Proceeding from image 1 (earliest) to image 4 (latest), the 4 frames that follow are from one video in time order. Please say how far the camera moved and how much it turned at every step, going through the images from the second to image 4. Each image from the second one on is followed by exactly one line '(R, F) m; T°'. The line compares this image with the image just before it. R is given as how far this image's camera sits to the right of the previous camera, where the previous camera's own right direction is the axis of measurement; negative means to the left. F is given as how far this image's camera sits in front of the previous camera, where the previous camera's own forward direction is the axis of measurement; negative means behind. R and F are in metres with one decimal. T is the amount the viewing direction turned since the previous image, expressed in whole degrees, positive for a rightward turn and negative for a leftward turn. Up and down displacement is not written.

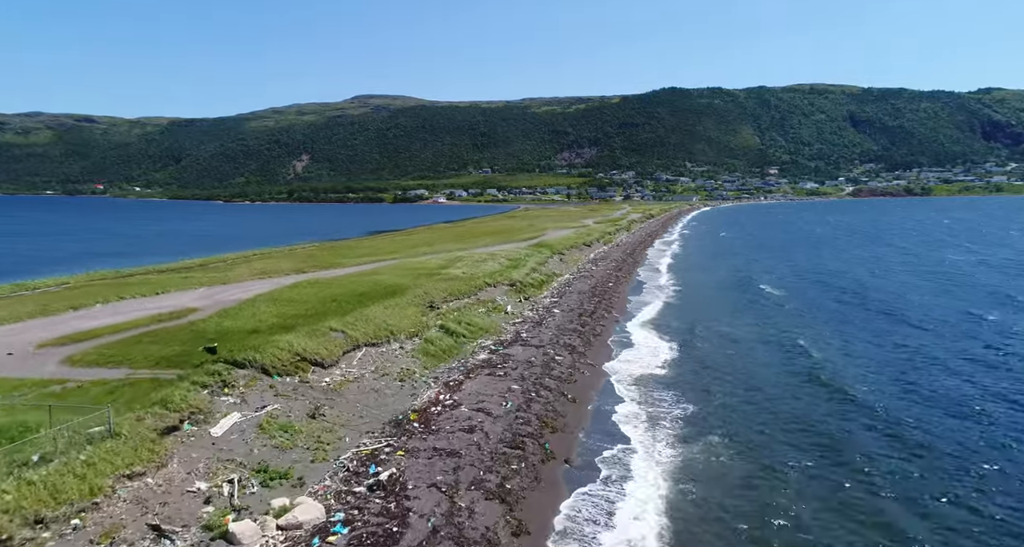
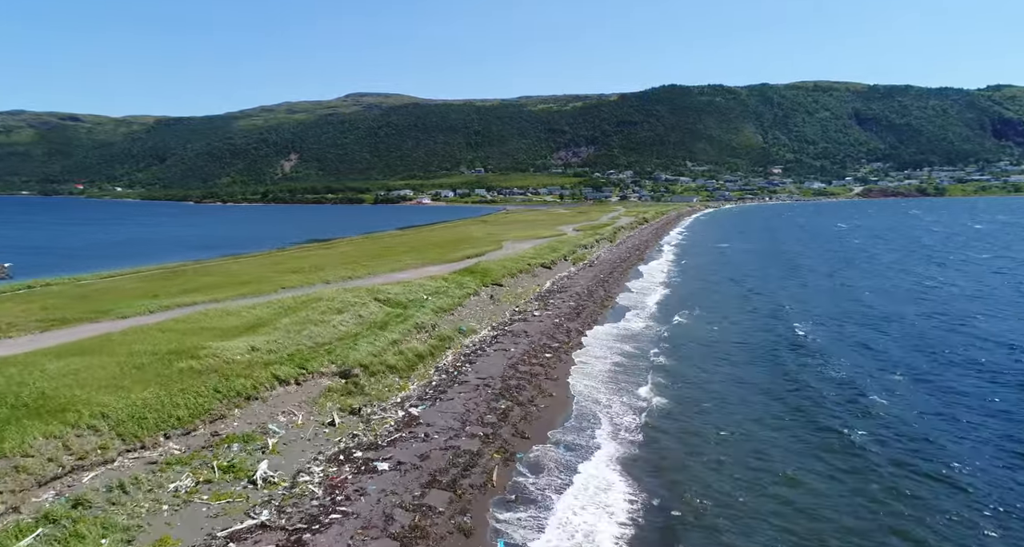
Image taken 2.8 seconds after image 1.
(+5.0, +19.0) m; 0°
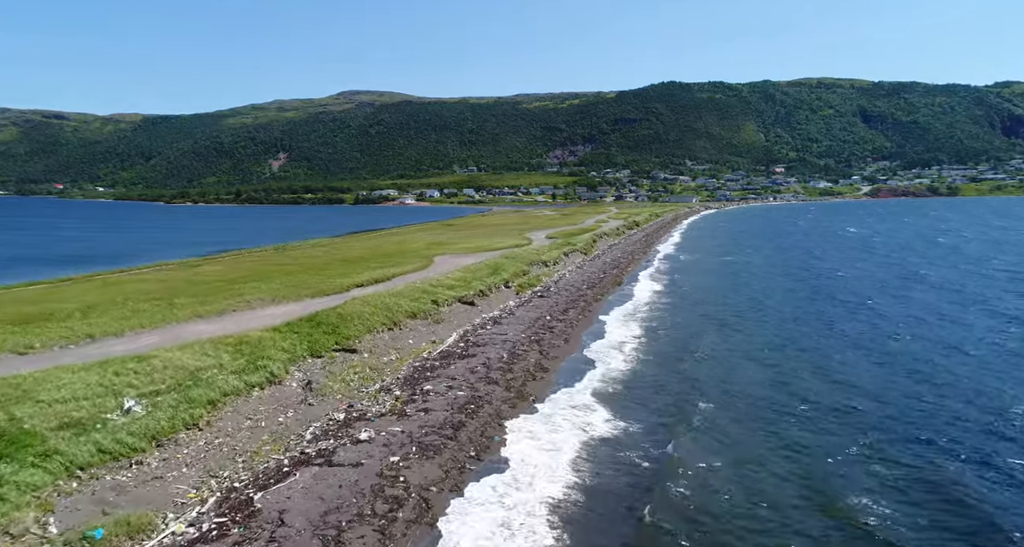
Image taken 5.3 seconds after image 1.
(+4.7, +17.5) m; 0°
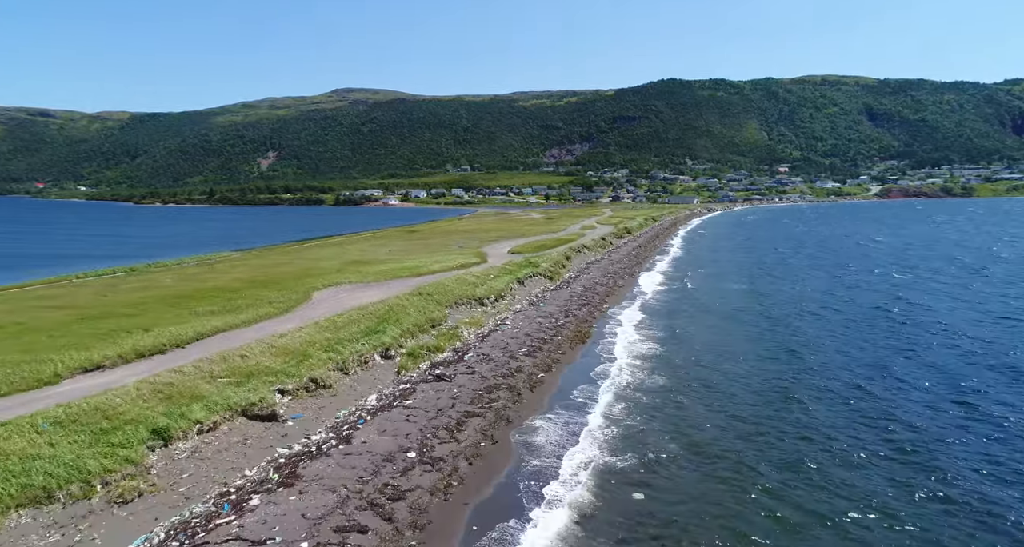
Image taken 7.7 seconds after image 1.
(+4.1, +16.9) m; 0°
